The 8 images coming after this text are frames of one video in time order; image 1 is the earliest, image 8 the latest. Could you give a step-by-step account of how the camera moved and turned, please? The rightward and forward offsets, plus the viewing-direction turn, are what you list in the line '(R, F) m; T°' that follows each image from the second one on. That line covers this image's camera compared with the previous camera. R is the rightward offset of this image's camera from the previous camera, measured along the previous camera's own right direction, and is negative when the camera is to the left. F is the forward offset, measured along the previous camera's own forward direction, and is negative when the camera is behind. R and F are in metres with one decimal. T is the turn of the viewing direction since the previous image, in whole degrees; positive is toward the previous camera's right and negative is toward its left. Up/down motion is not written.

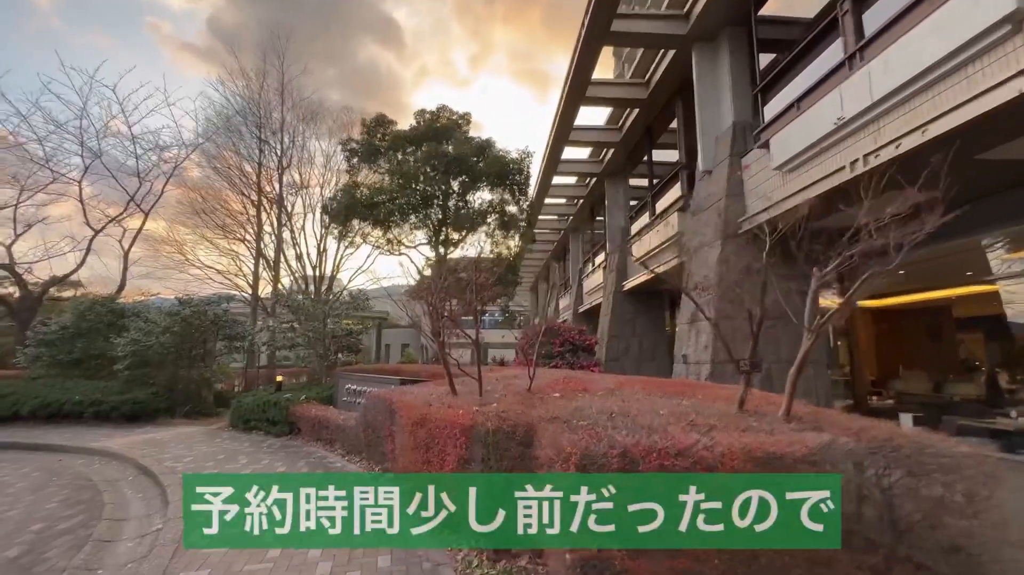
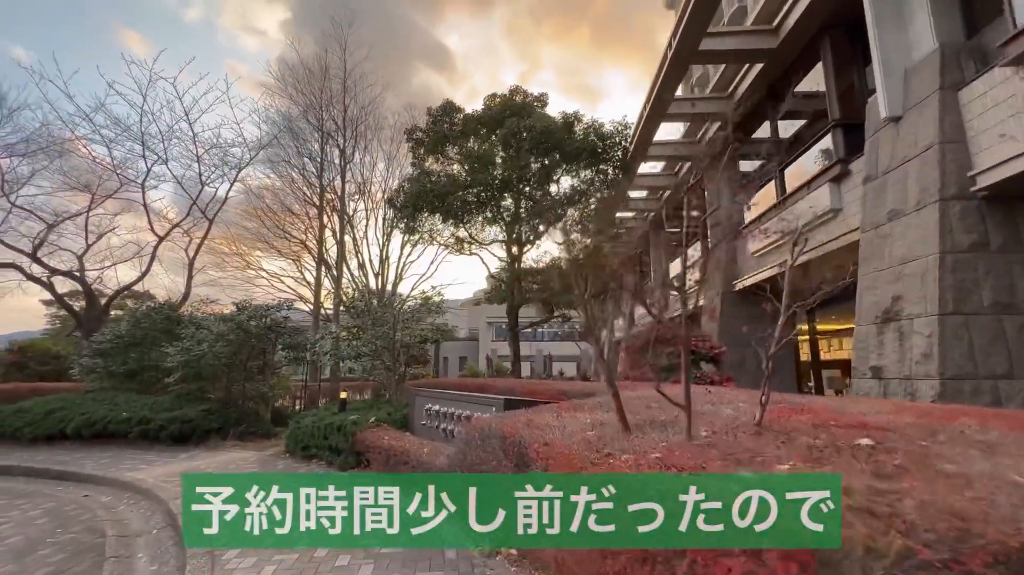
(-1.0, +2.0) m; -6°
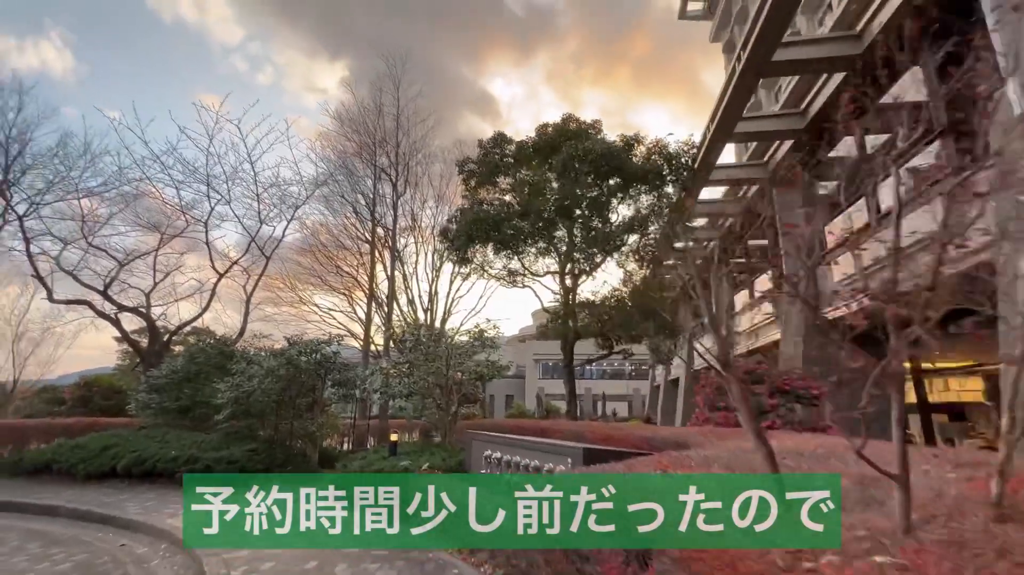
(-0.3, +0.7) m; -5°
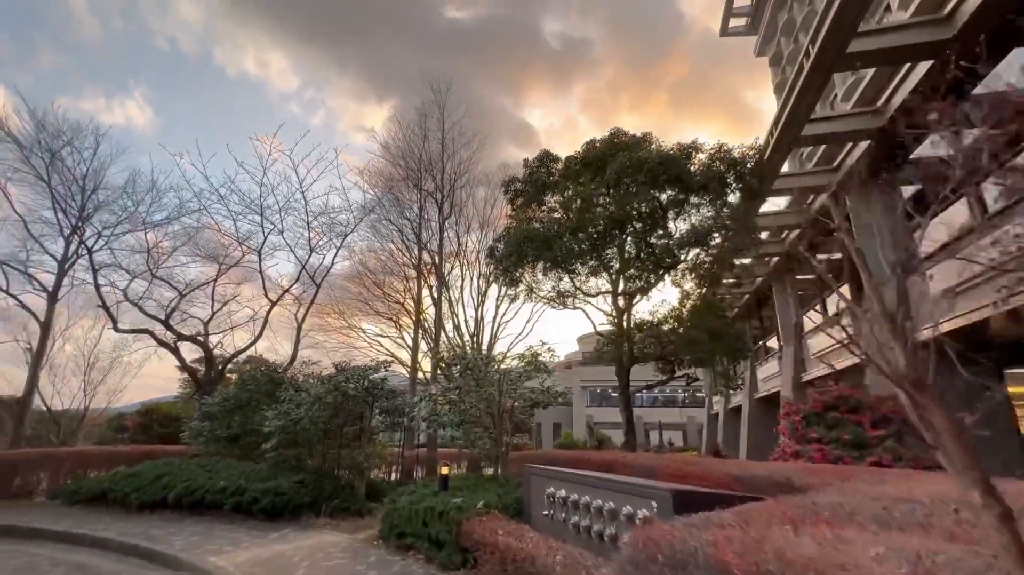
(-0.2, +0.6) m; -5°
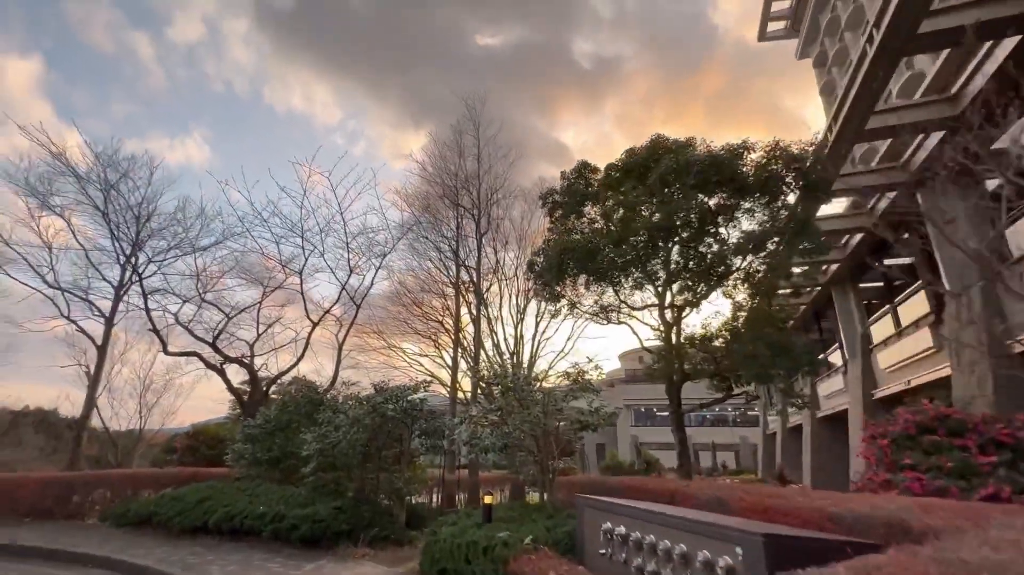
(-0.1, +0.5) m; -5°
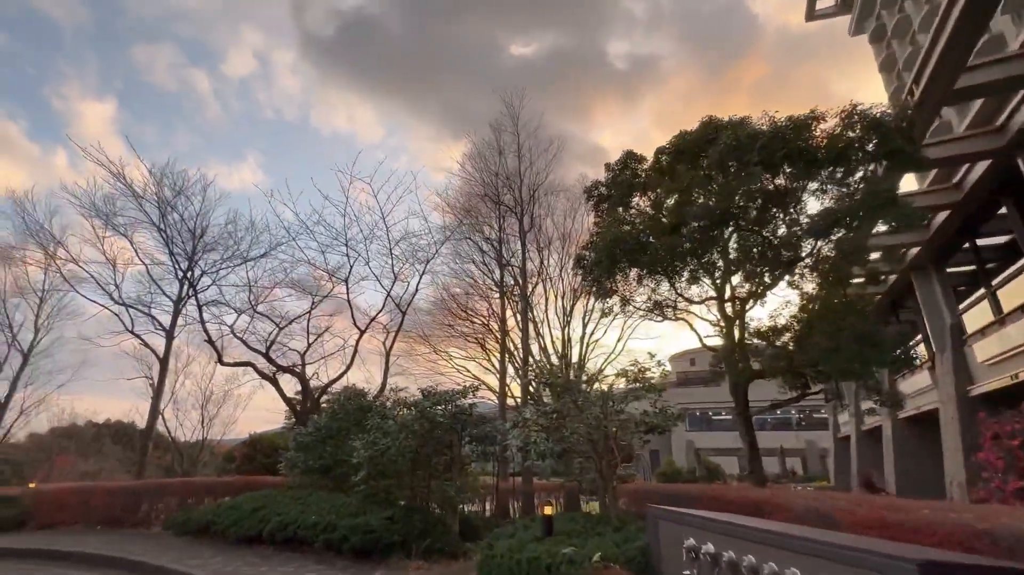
(-0.1, +0.5) m; -5°
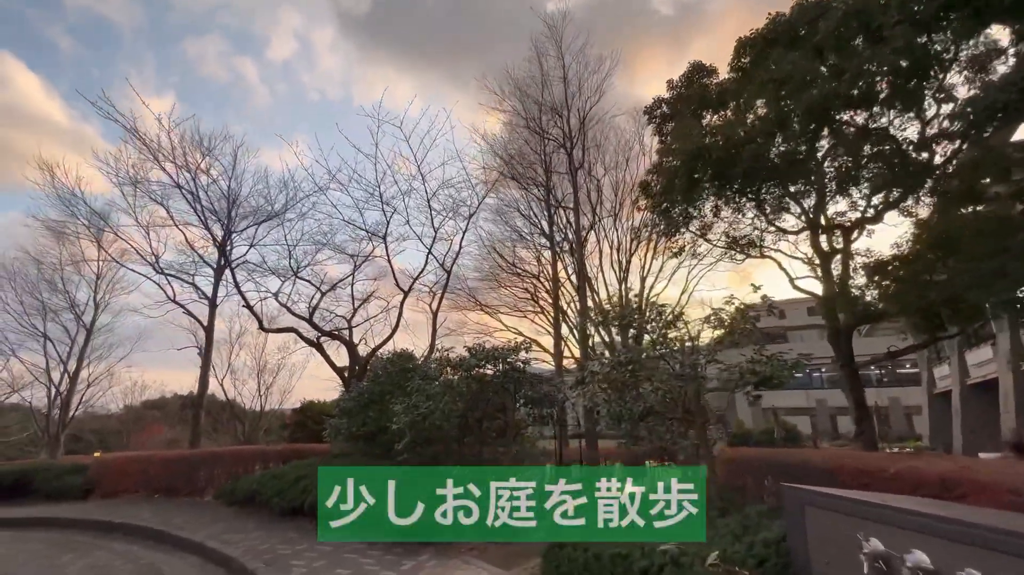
(-0.1, +1.4) m; -6°
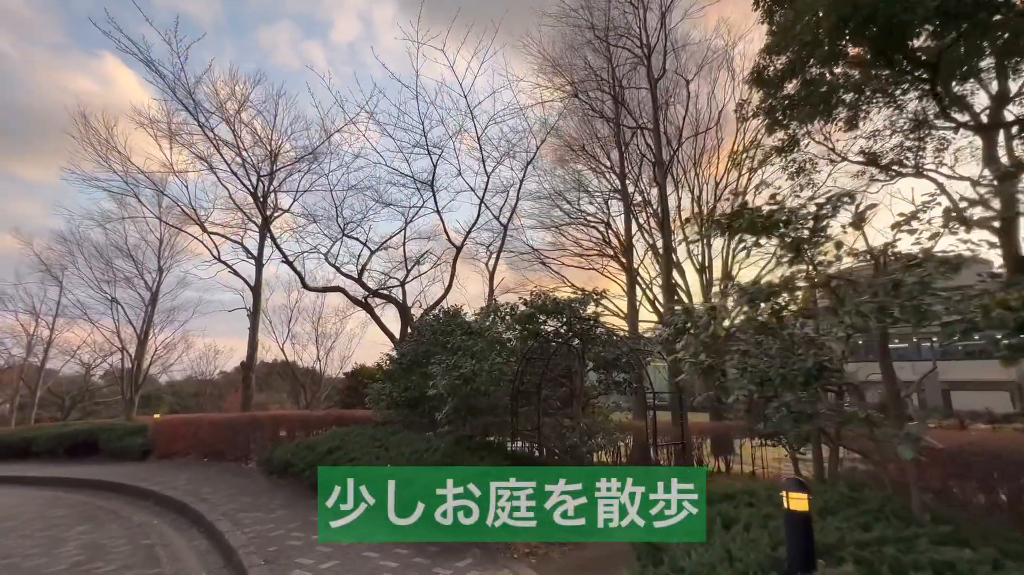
(0.0, +1.7) m; -8°
